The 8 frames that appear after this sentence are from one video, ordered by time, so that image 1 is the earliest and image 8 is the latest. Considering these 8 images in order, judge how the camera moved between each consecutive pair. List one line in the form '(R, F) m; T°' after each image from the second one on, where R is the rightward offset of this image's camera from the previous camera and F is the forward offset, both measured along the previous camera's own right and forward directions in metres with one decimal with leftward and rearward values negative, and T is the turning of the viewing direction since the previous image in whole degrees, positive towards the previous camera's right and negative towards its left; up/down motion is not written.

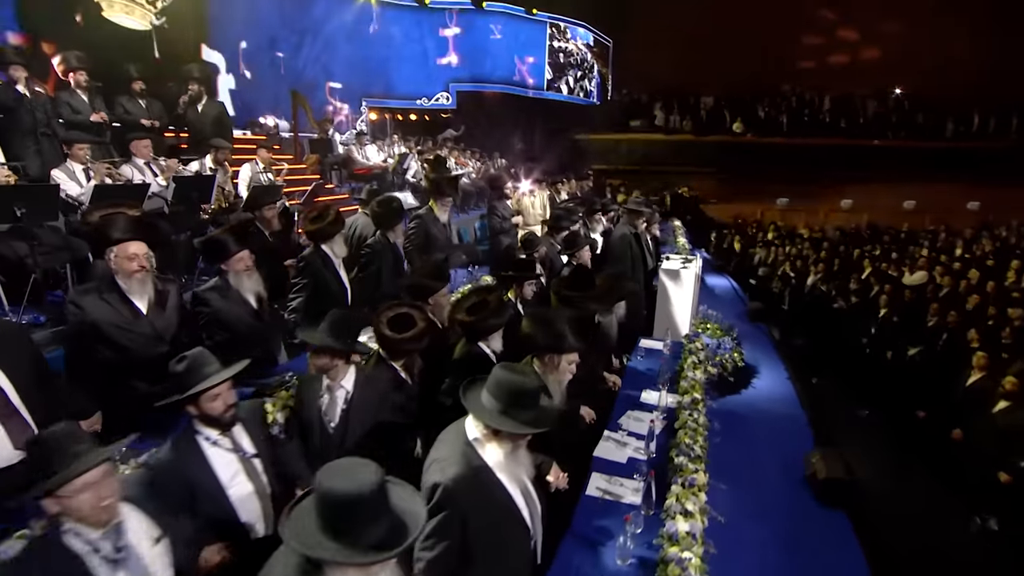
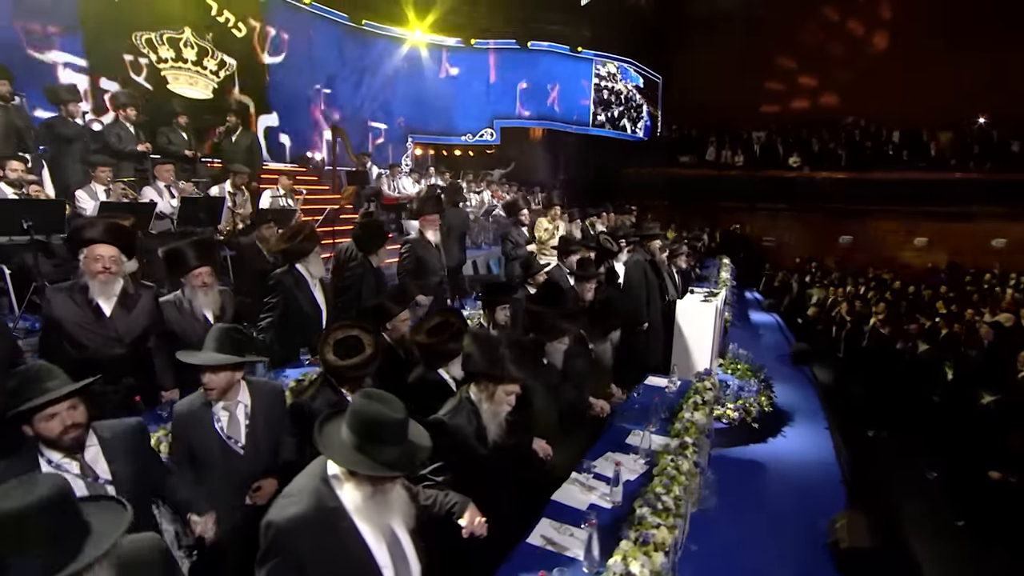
(+0.7, +0.3) m; -7°
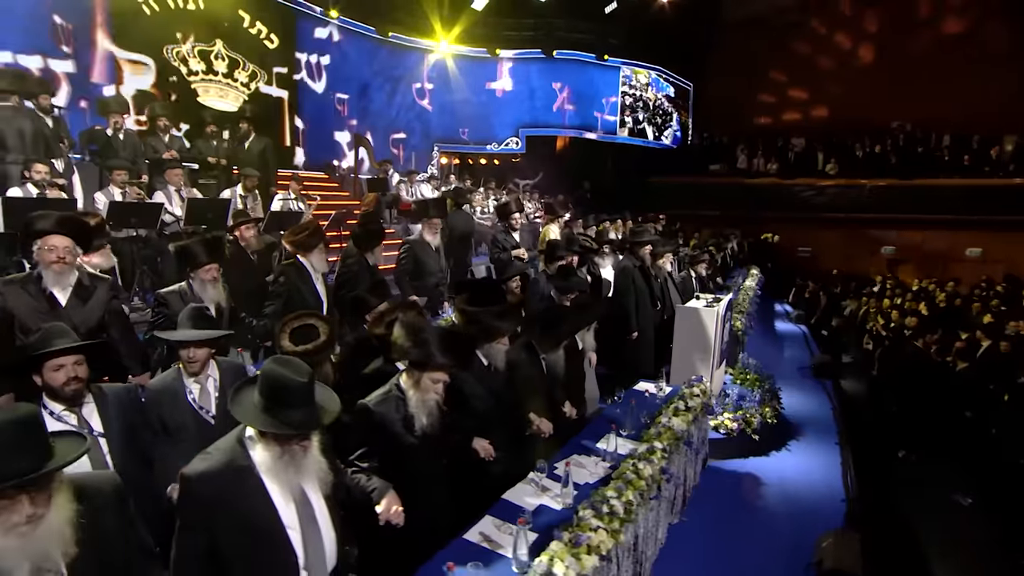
(+0.6, +0.1) m; -4°
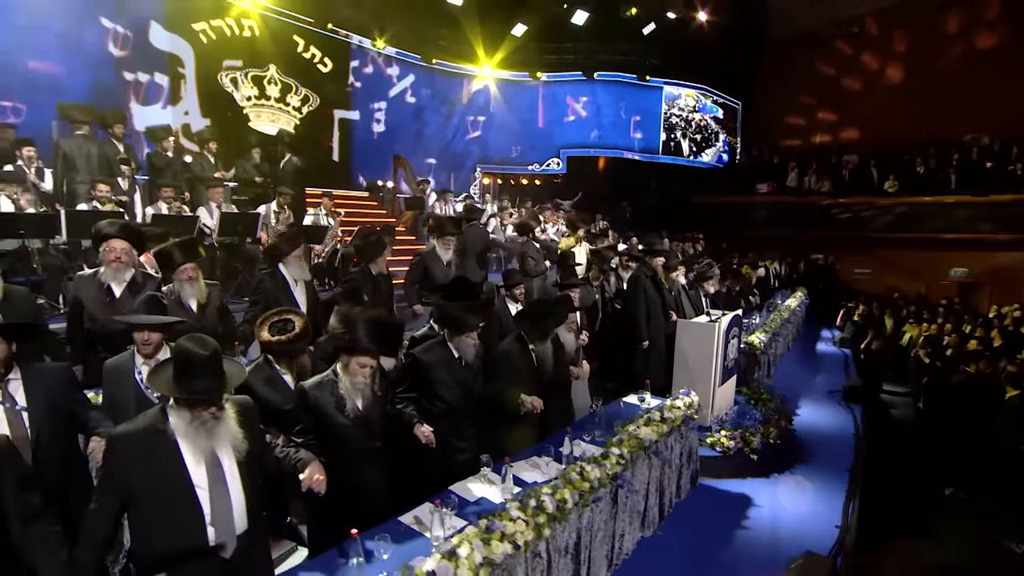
(+0.7, -0.1) m; -7°
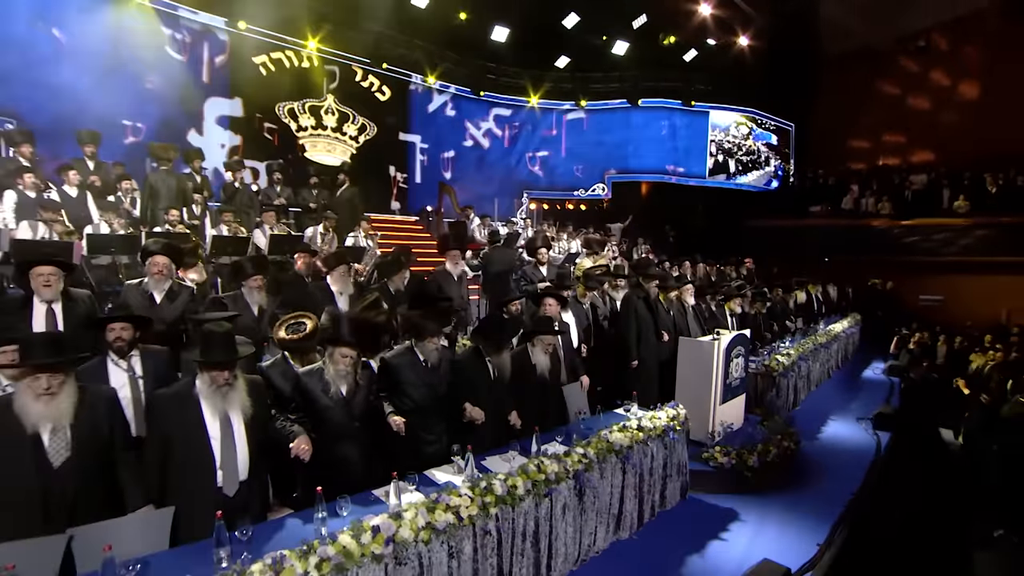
(+0.7, -0.4) m; -7°
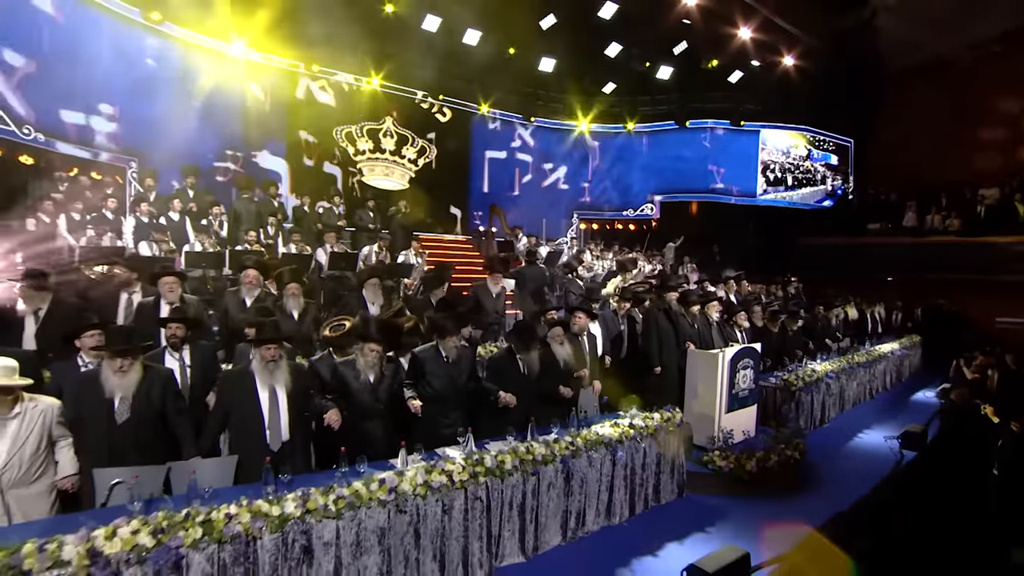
(+0.6, -0.7) m; -7°
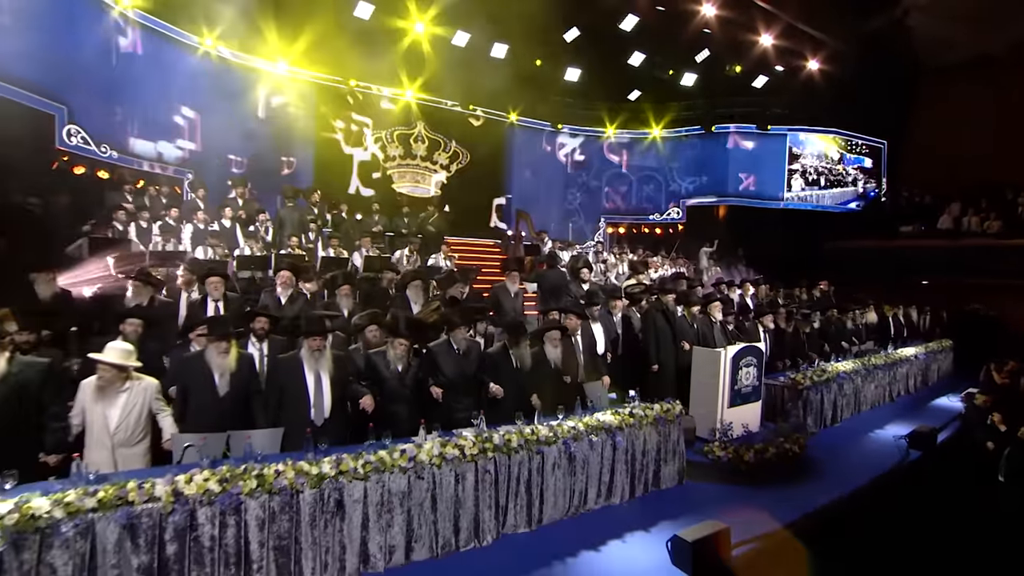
(+0.3, -0.6) m; -4°
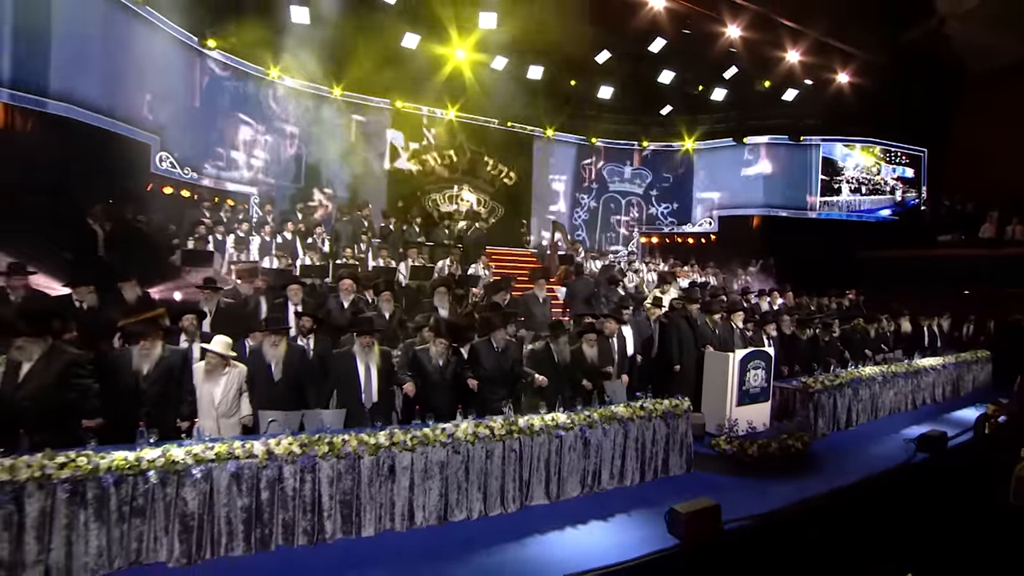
(+0.2, -0.9) m; -4°
